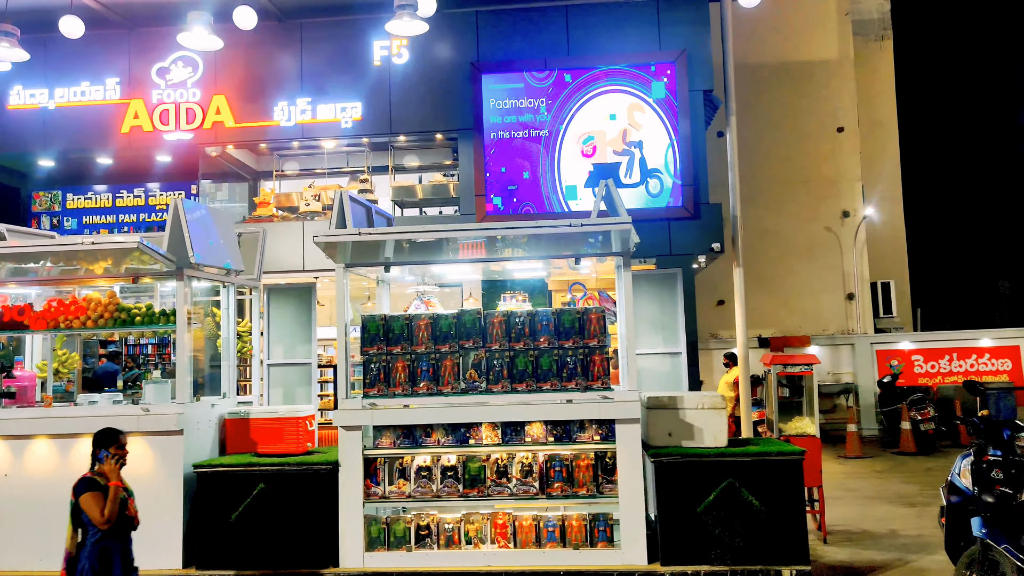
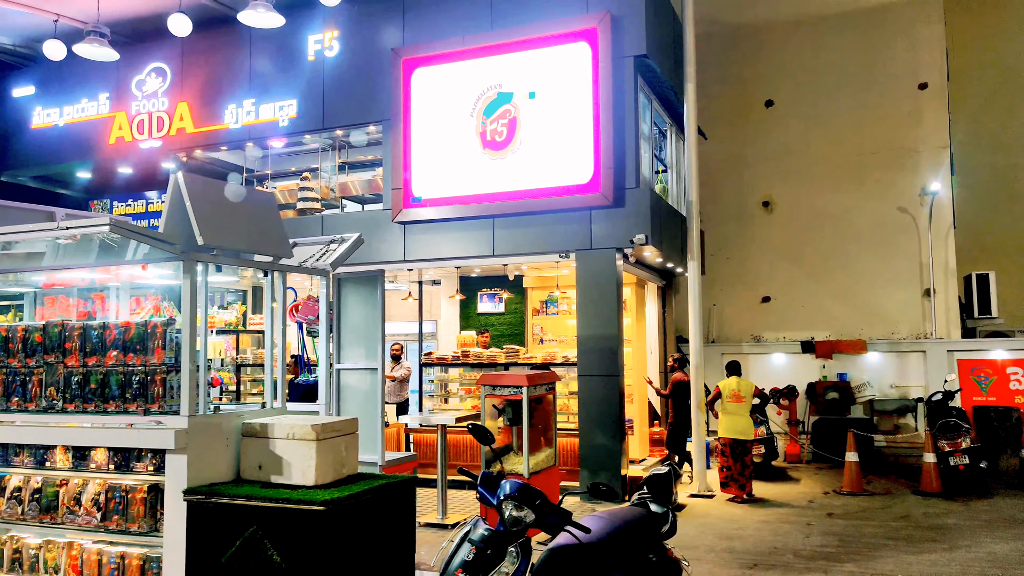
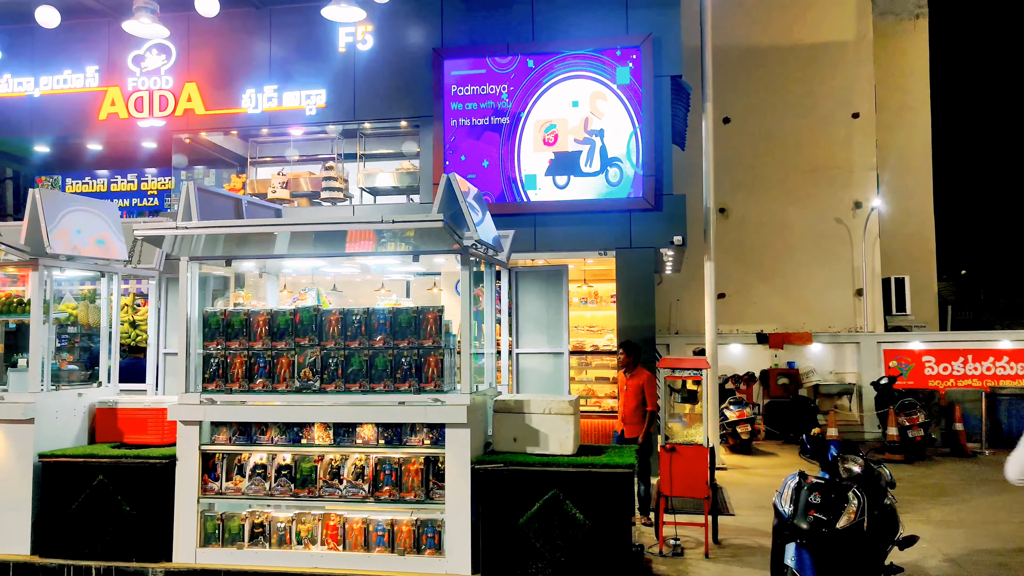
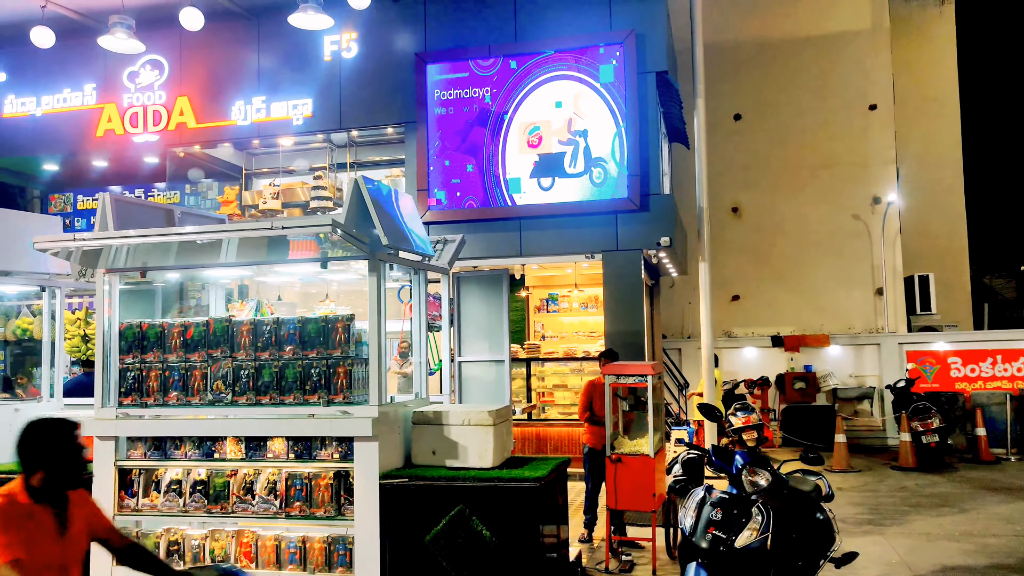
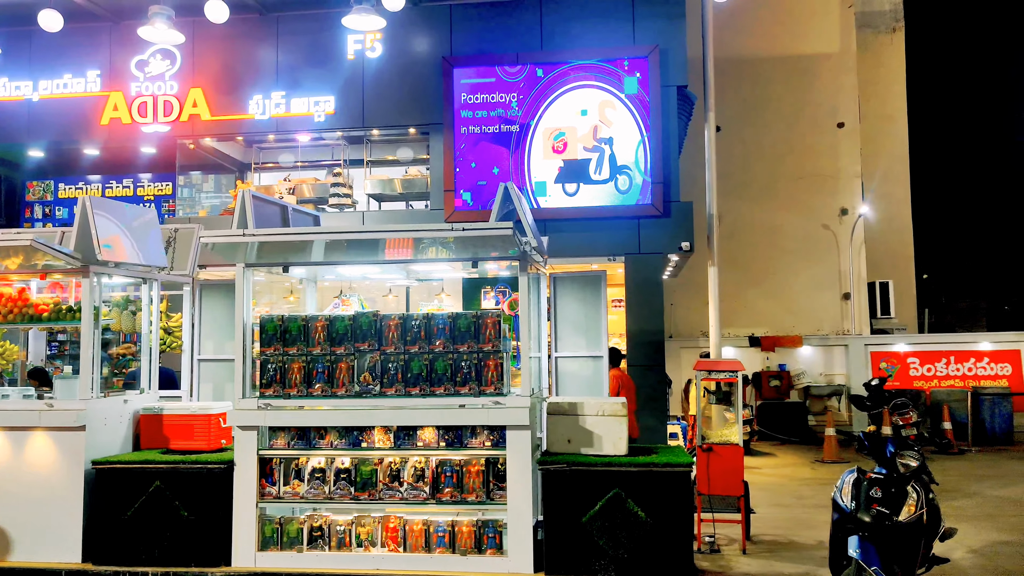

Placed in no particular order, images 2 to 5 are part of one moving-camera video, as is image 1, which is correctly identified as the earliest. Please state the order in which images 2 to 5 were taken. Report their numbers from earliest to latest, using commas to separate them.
5, 3, 4, 2
